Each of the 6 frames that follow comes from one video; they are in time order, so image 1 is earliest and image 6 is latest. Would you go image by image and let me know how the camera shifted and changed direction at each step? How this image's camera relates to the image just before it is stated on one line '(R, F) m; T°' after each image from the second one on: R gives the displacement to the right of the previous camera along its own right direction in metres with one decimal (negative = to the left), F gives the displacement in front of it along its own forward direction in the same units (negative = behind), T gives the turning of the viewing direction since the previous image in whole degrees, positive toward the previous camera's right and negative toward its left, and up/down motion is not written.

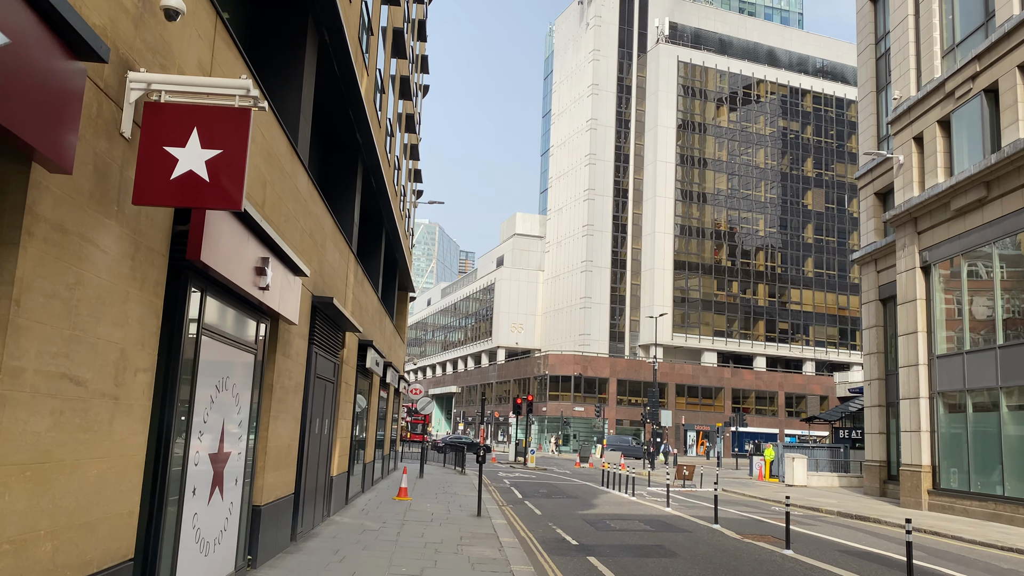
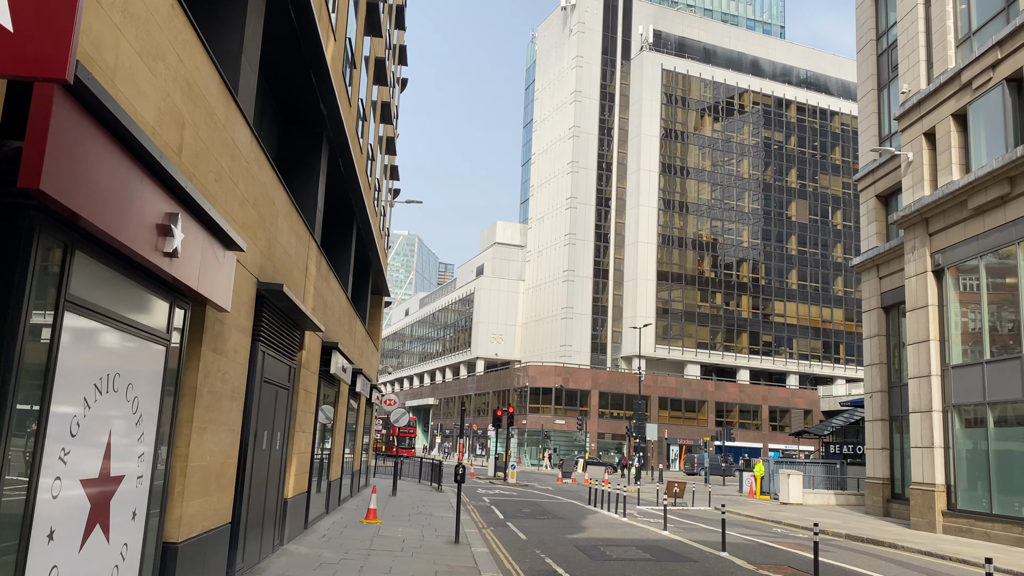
(-0.1, +2.0) m; +1°
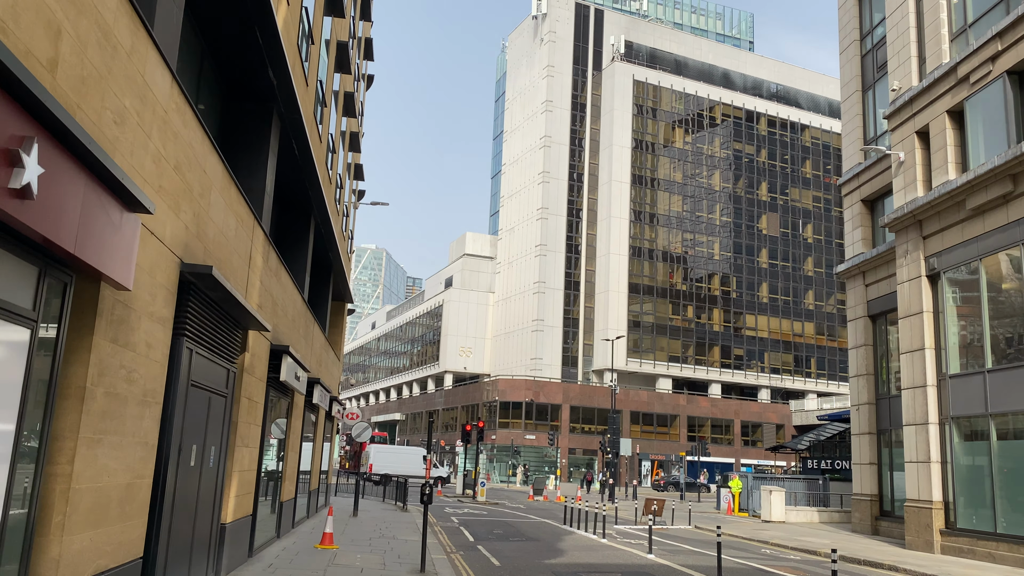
(-0.1, +1.6) m; +2°
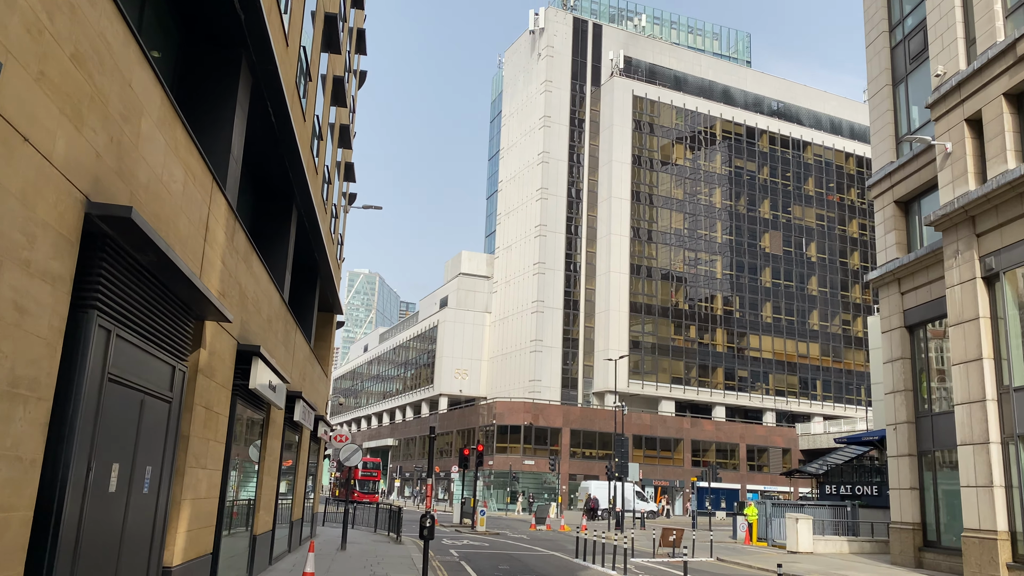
(-0.3, +2.4) m; 0°
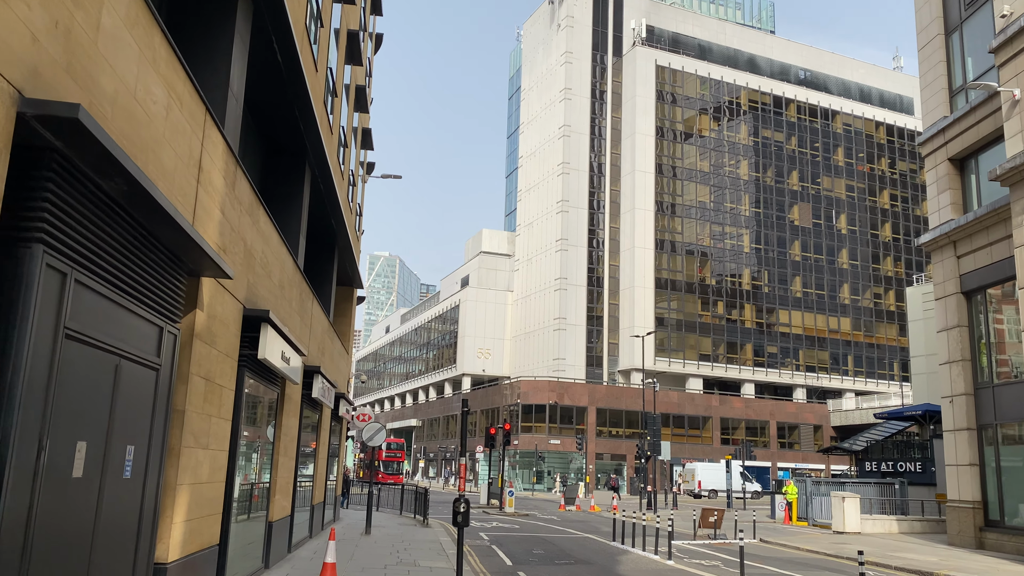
(-0.3, +1.4) m; -1°
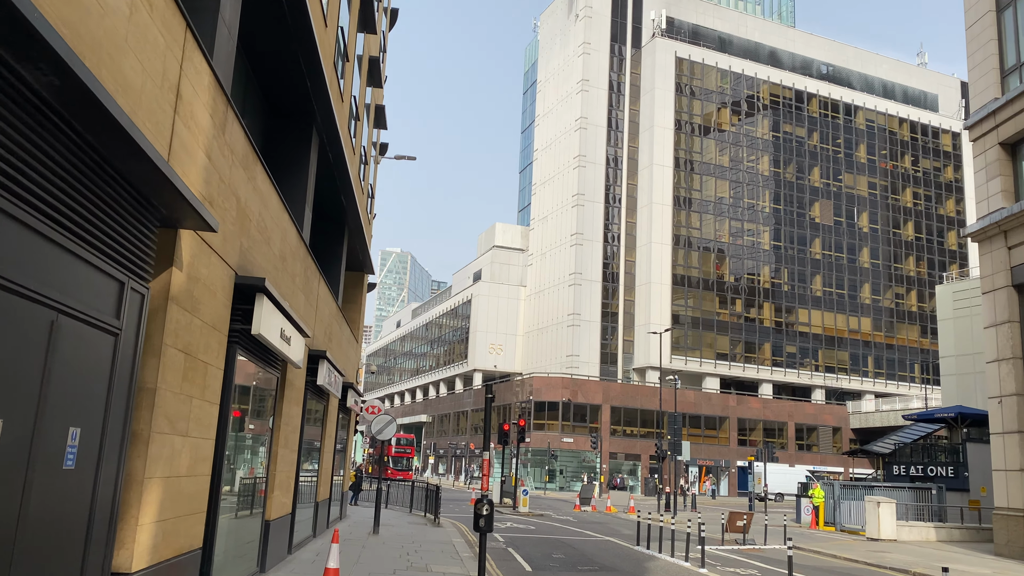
(-0.2, +1.4) m; -1°
